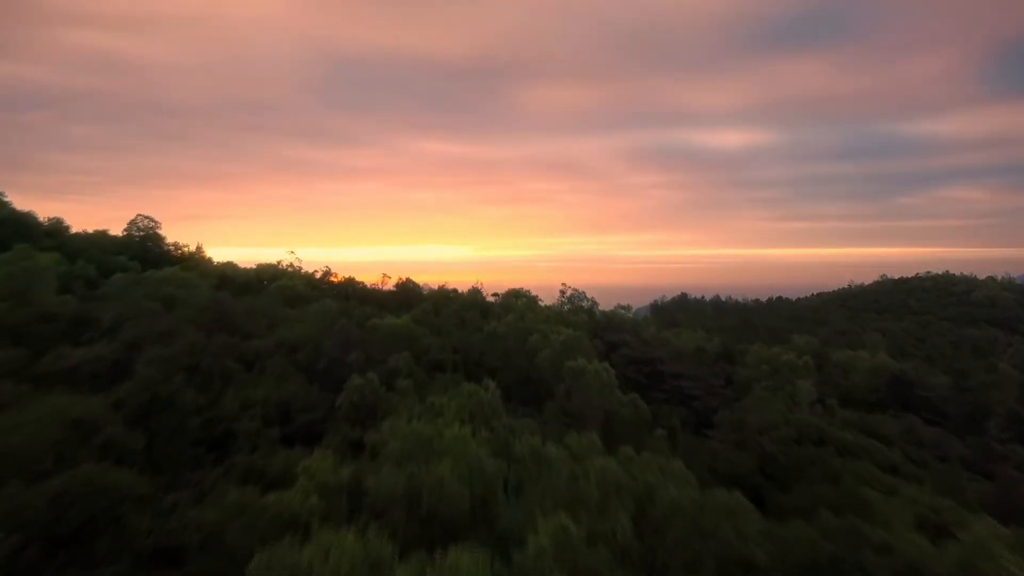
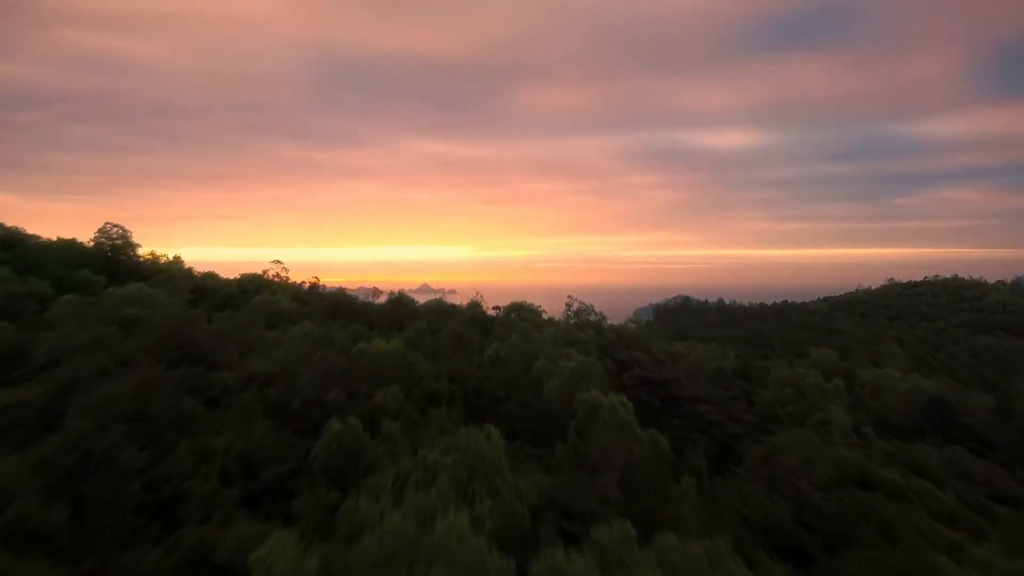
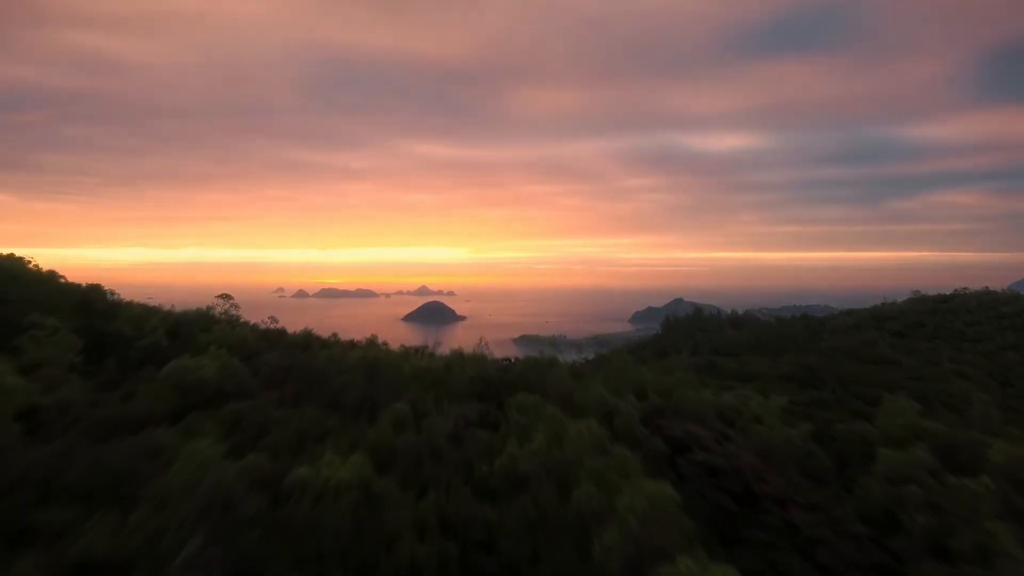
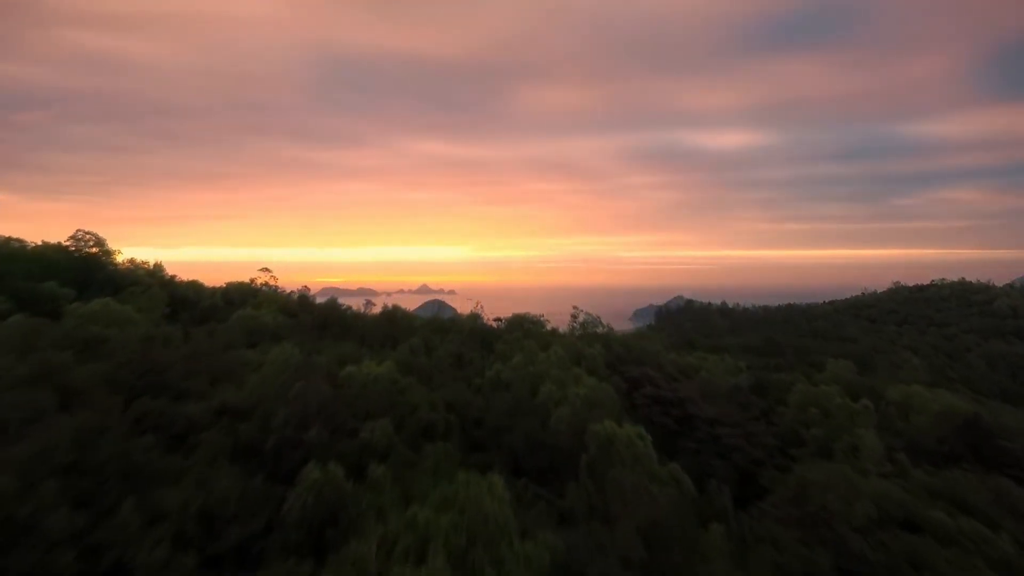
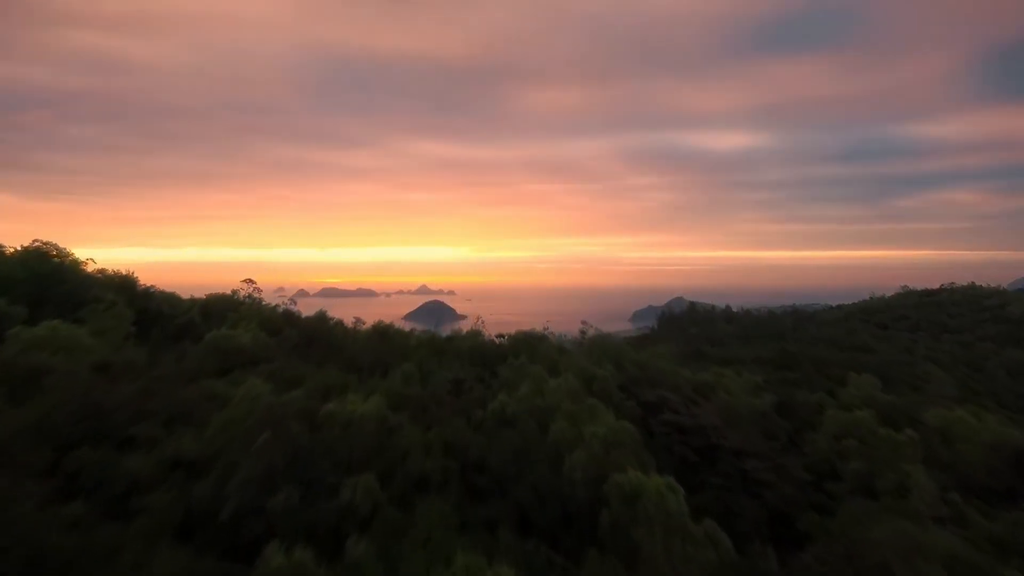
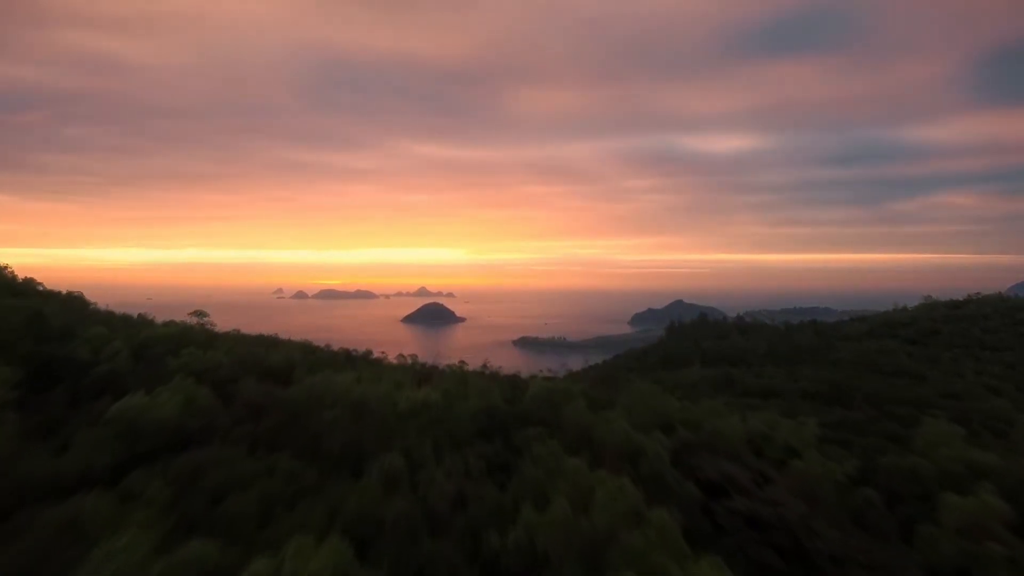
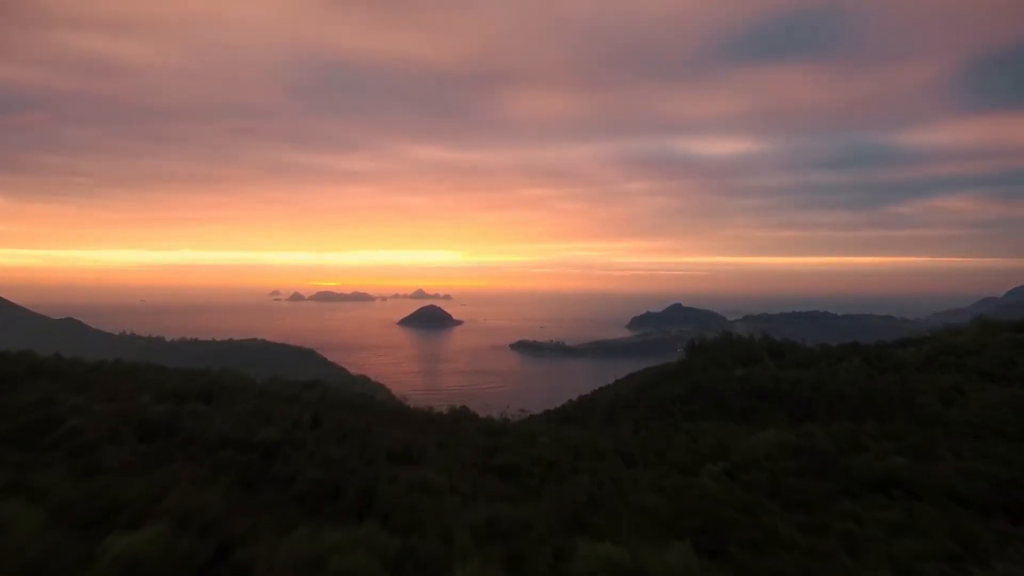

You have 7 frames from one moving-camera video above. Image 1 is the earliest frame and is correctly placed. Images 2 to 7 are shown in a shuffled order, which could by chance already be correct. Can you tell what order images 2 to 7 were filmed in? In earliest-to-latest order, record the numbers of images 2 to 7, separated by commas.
2, 4, 5, 3, 6, 7
